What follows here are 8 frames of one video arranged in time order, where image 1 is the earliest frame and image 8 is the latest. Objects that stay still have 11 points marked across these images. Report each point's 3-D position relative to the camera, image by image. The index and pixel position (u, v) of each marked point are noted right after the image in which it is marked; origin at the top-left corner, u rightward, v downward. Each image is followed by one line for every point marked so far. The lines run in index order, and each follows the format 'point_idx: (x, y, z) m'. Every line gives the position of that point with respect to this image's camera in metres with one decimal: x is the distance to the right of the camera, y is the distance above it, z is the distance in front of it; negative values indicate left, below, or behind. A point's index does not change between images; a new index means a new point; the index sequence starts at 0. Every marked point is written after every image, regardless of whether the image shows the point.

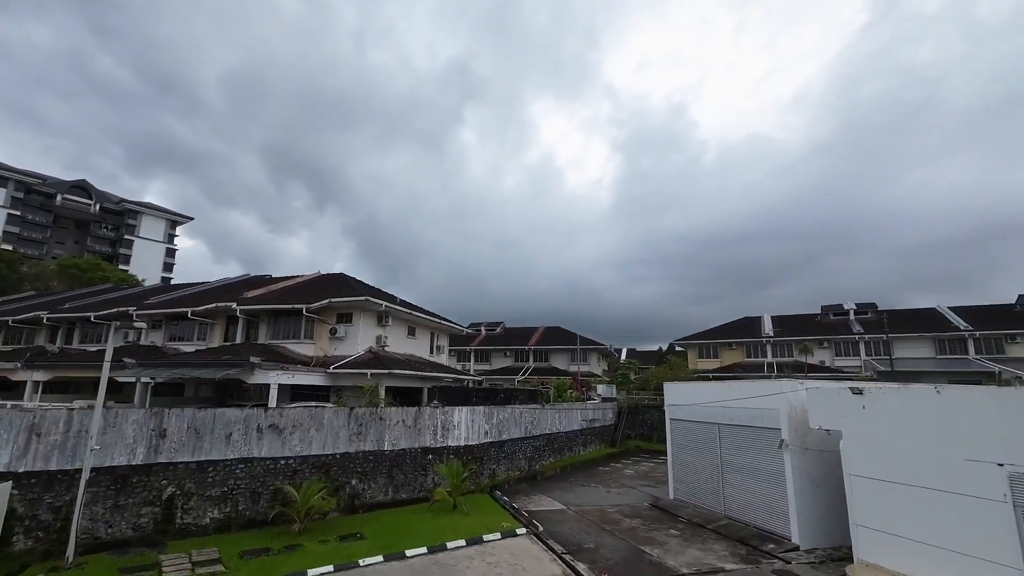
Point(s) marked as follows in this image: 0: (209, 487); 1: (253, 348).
0: (-6.9, -4.6, +11.2) m
1: (-8.3, -2.0, +15.7) m
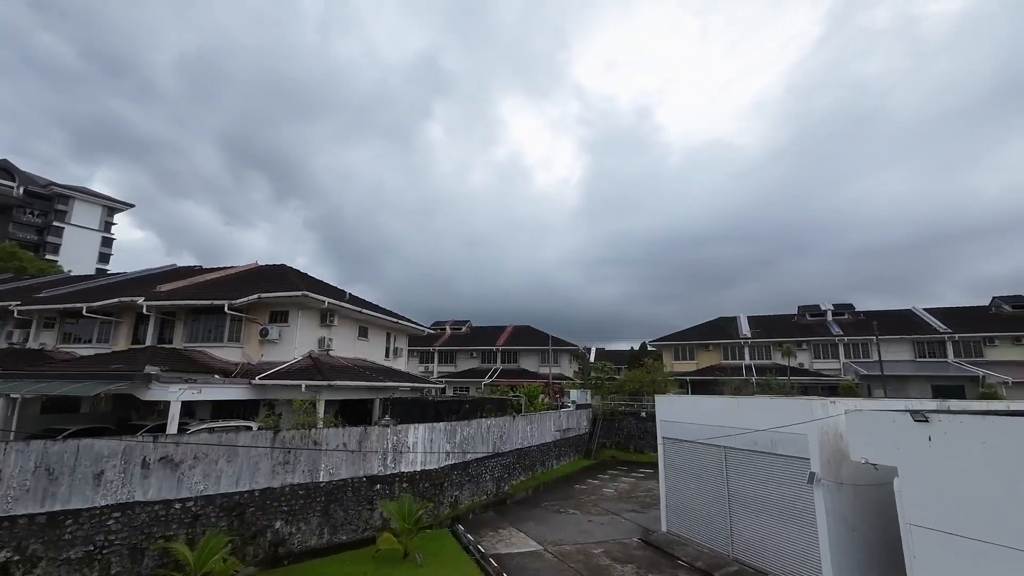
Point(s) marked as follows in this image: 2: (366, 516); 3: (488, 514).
0: (-7.5, -4.4, +8.3) m
1: (-9.2, -1.7, +12.6) m
2: (-3.6, -5.6, +12.0) m
3: (-0.7, -6.7, +14.5) m
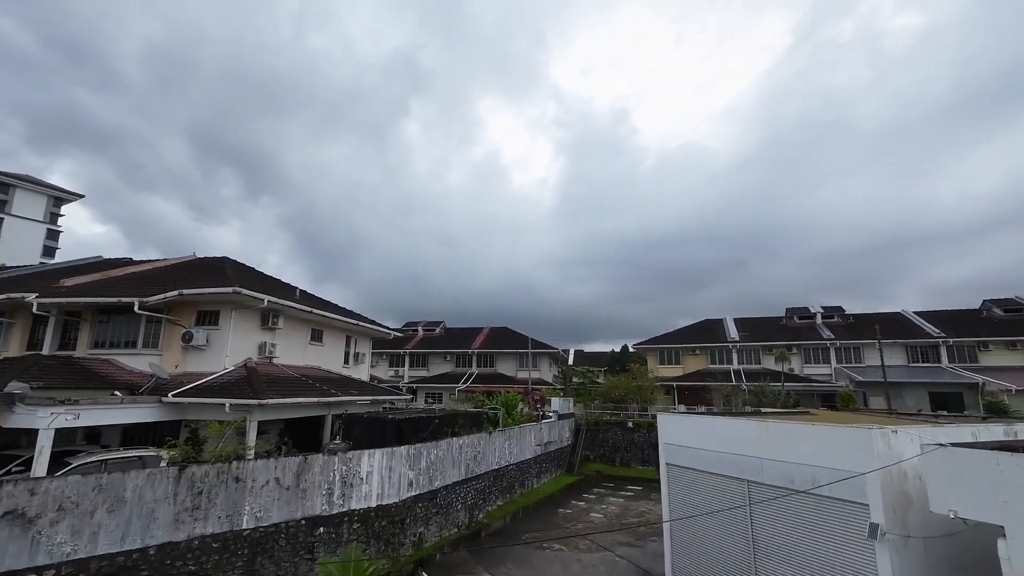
0: (-7.8, -4.2, +5.7) m
1: (-9.7, -1.6, +9.9) m
2: (-4.1, -5.5, +9.6) m
3: (-1.3, -6.6, +12.2) m
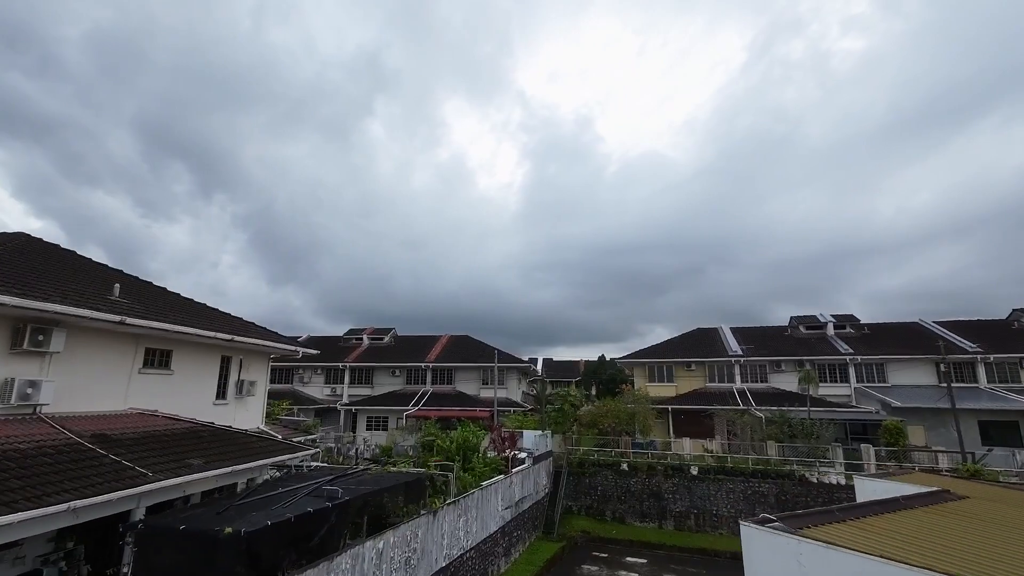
0: (-8.0, -4.1, -0.5) m
1: (-10.1, -1.4, +3.6) m
2: (-4.5, -5.4, +3.6) m
3: (-2.0, -6.6, +6.4) m
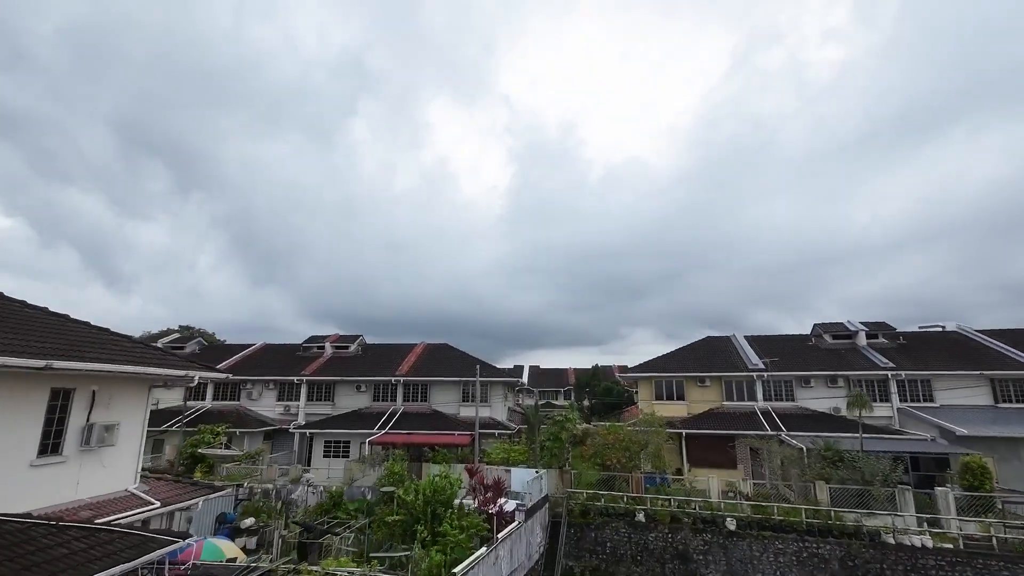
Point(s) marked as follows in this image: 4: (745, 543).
0: (-7.7, -3.9, -4.9) m
1: (-10.0, -1.3, -0.8) m
2: (-4.4, -5.3, -0.6) m
3: (-2.0, -6.5, +2.3) m
4: (+6.4, -7.0, +13.5) m
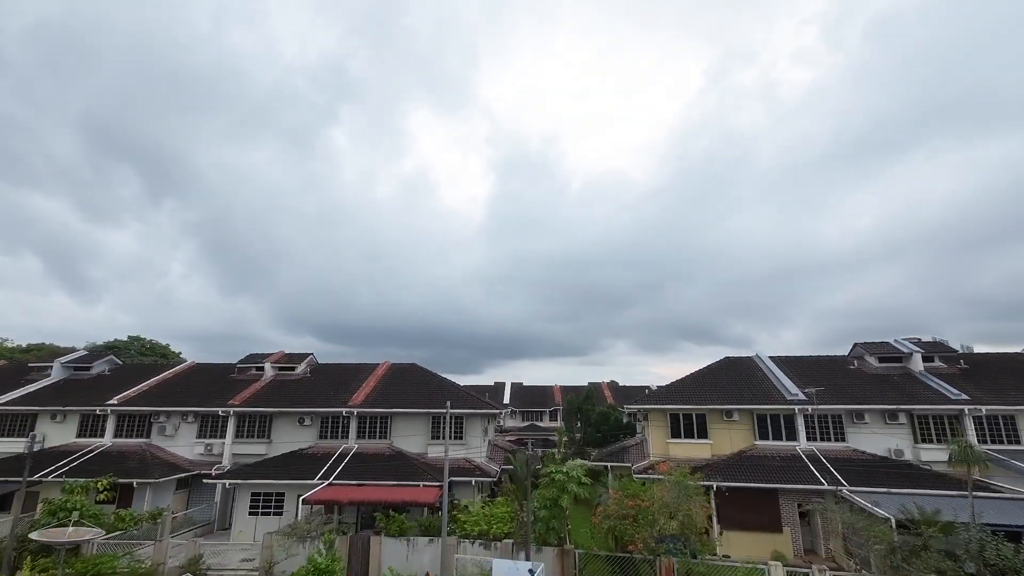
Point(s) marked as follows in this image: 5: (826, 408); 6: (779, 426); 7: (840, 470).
0: (-7.3, -3.7, -10.0) m
1: (-9.6, -1.1, -5.9) m
2: (-4.2, -5.1, -5.6) m
3: (-1.8, -6.4, -2.7) m
4: (+6.1, -7.3, +8.9) m
5: (+11.5, -4.4, +18.0) m
6: (+10.1, -5.2, +18.4) m
7: (+11.1, -6.0, +16.5) m
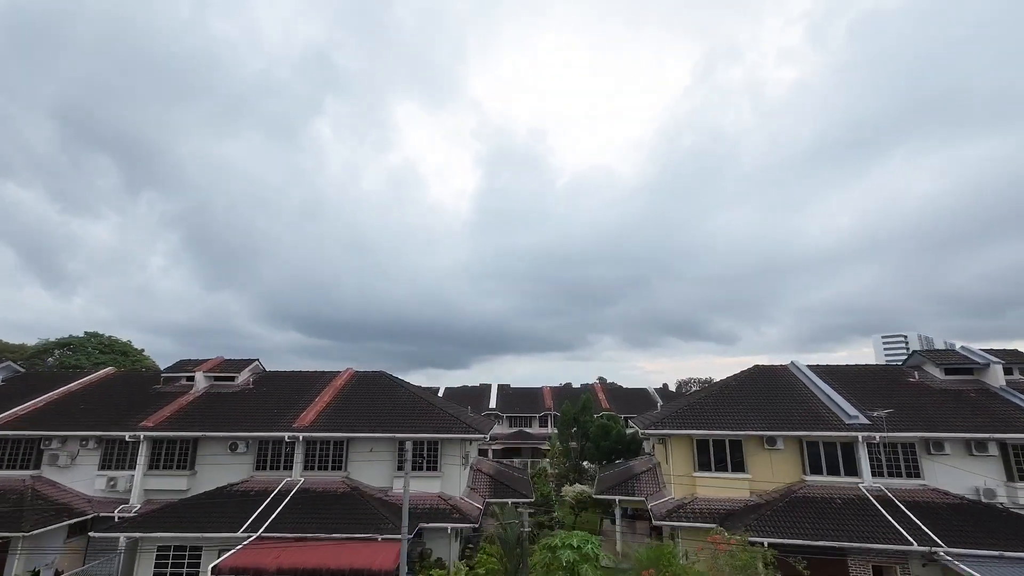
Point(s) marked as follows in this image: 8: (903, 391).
0: (-6.9, -3.7, -14.2) m
1: (-9.4, -1.1, -10.3) m
2: (-3.9, -5.2, -9.7) m
3: (-1.7, -6.4, -6.8) m
4: (+6.0, -7.2, +5.0) m
5: (+11.2, -4.3, +14.2) m
6: (+9.7, -5.1, +14.6) m
7: (+10.8, -5.9, +12.7) m
8: (+13.1, -3.5, +16.5) m
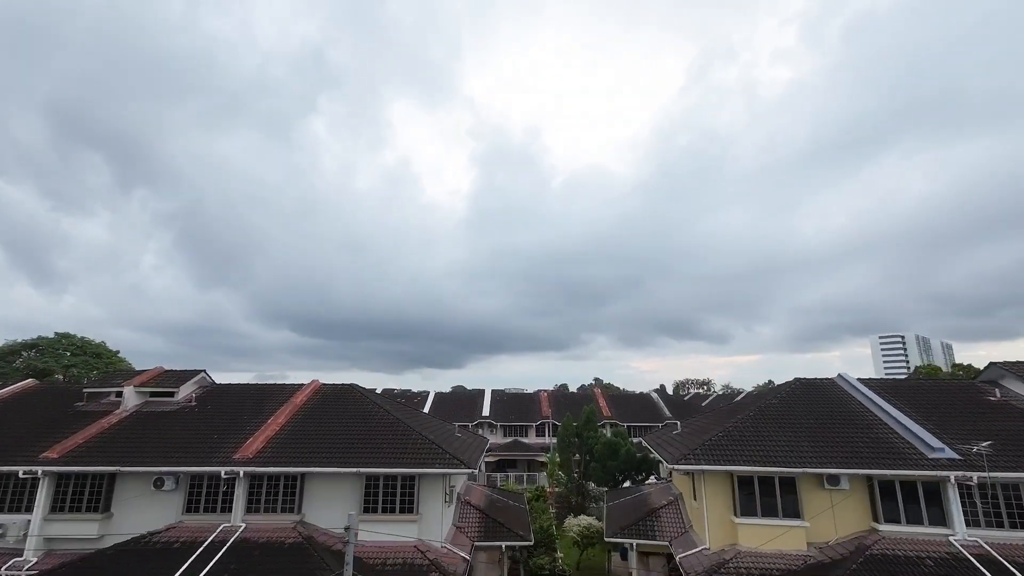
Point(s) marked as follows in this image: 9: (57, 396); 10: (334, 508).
0: (-6.7, -3.7, -17.5) m
1: (-9.2, -1.1, -13.6) m
2: (-3.8, -5.1, -13.0) m
3: (-1.6, -6.4, -10.0) m
4: (+6.0, -7.2, +1.9) m
5: (+11.0, -4.2, +11.1) m
6: (+9.6, -5.1, +11.5) m
7: (+10.6, -5.8, +9.7) m
8: (+13.0, -3.4, +13.4) m
9: (-15.9, -3.8, +17.1) m
10: (-4.8, -5.9, +13.3) m
